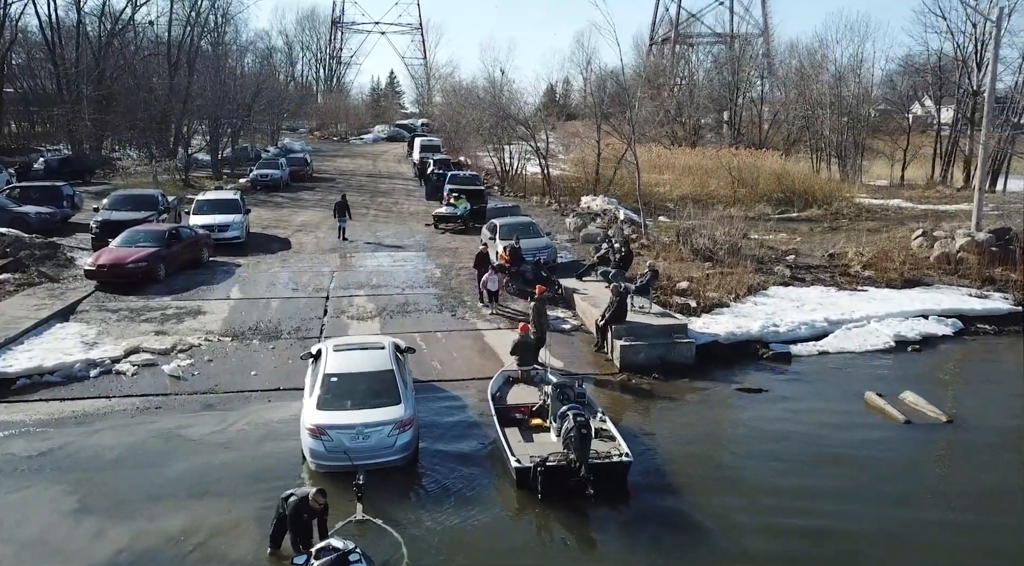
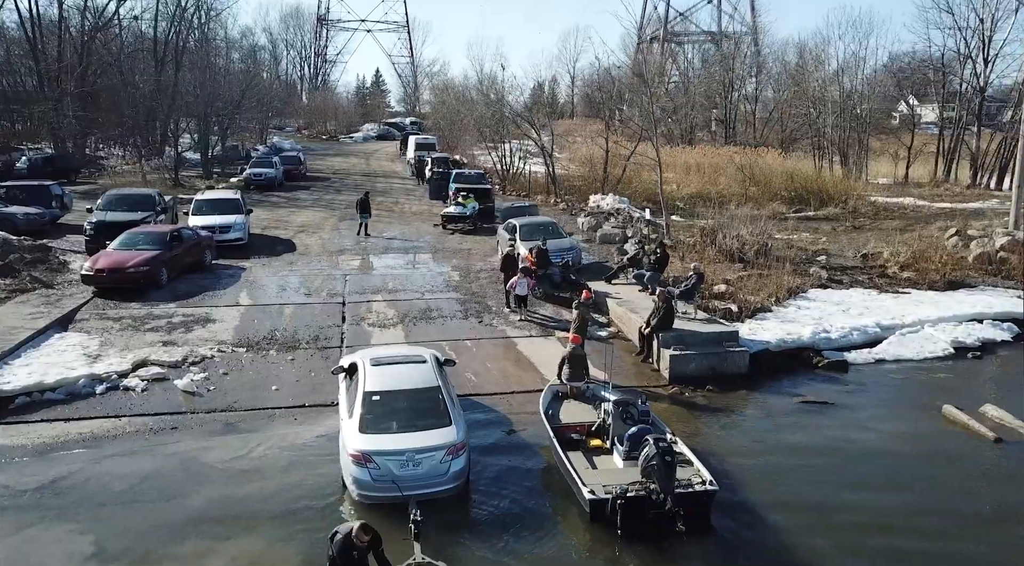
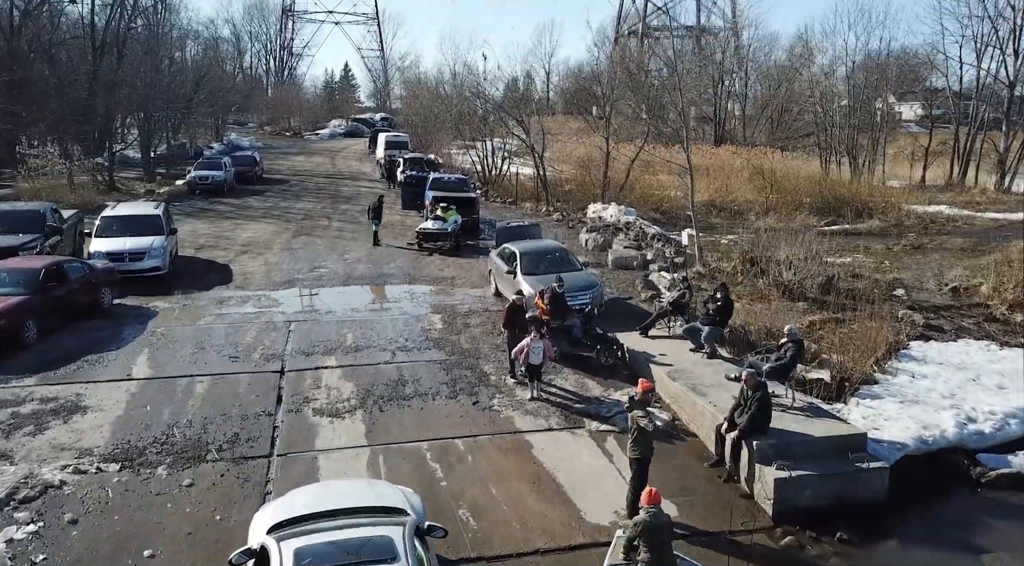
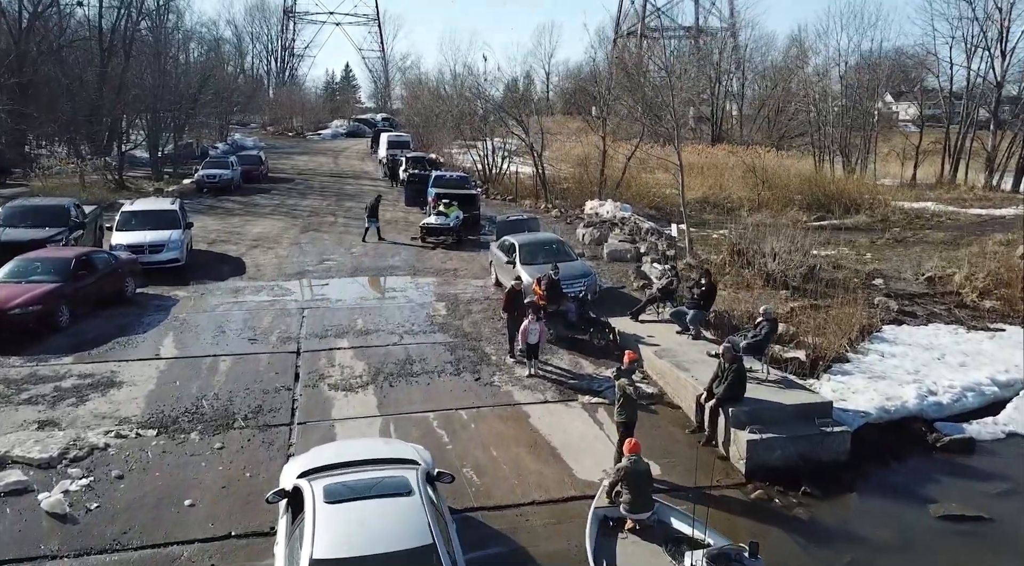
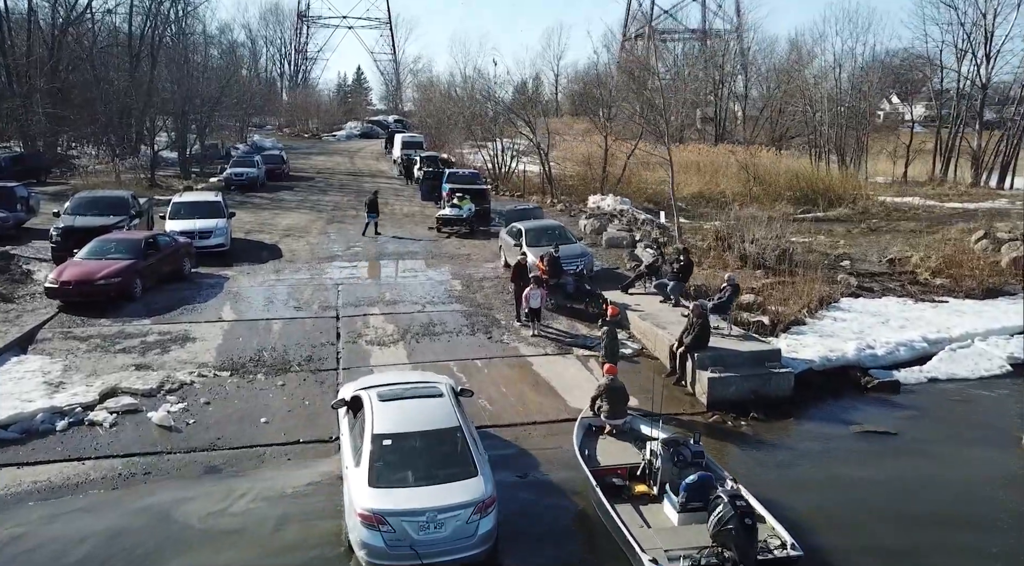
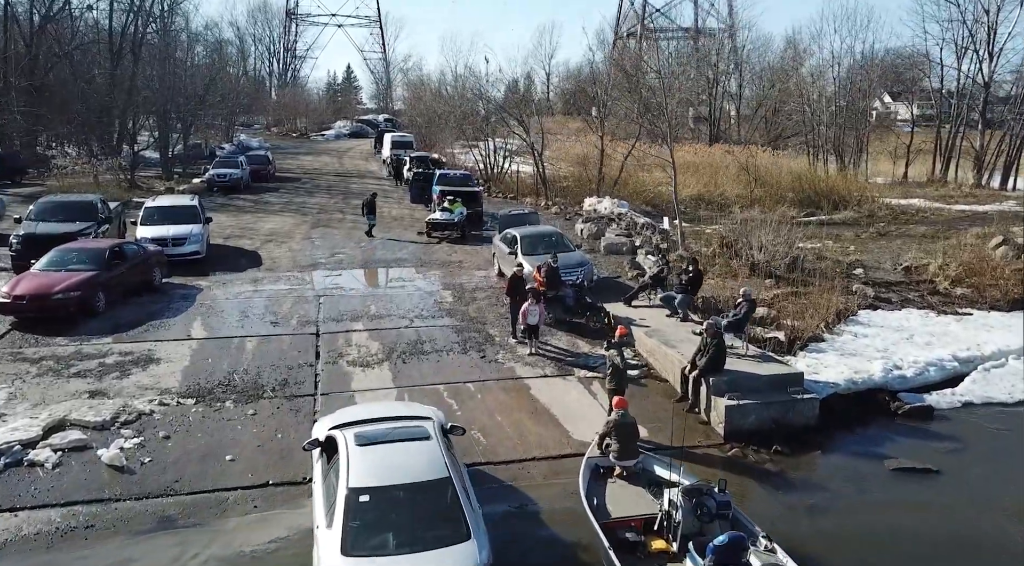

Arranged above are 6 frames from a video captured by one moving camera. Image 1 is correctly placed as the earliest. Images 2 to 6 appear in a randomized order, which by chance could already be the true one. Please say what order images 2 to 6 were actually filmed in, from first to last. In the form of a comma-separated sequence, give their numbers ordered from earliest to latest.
2, 5, 6, 4, 3
